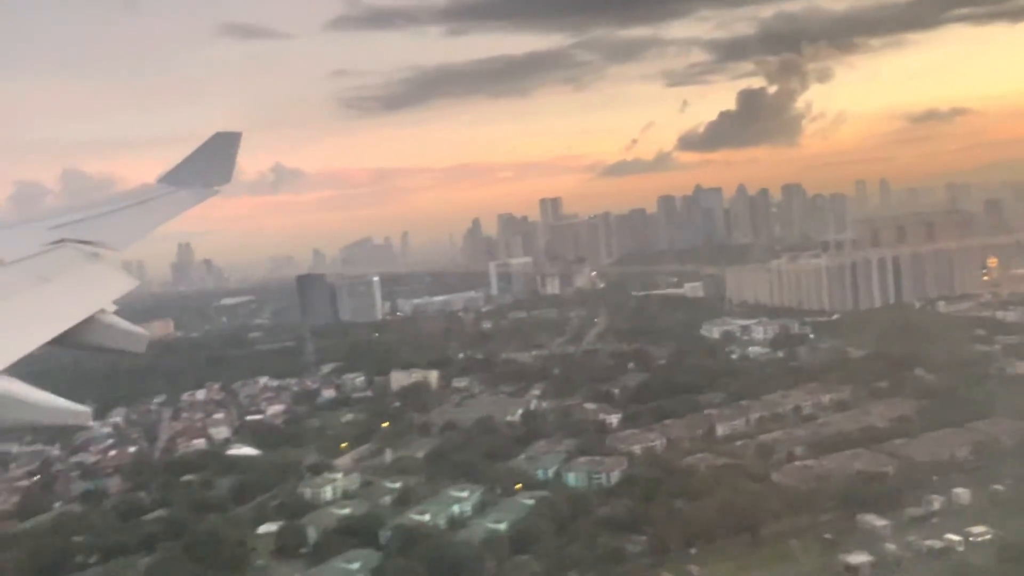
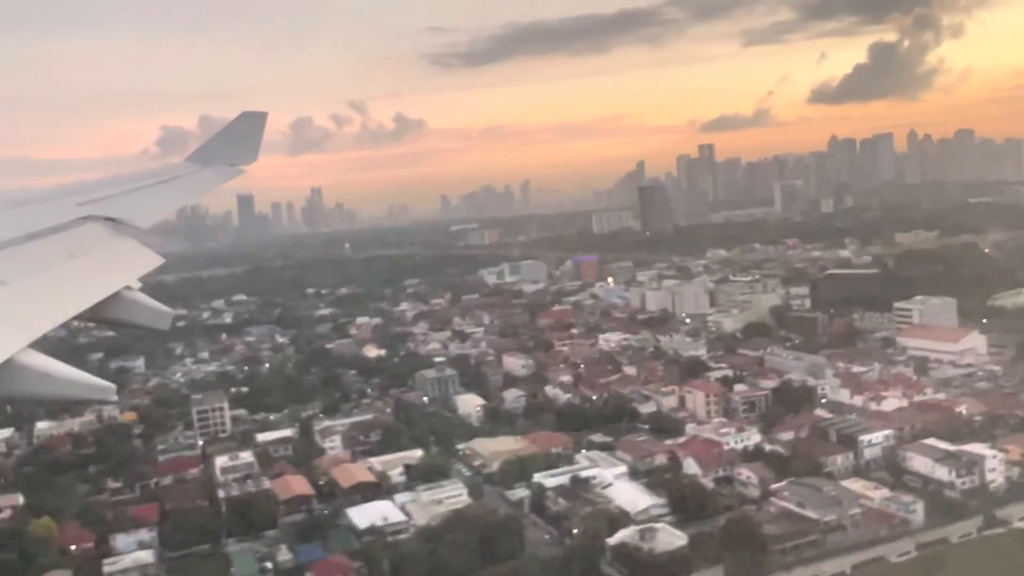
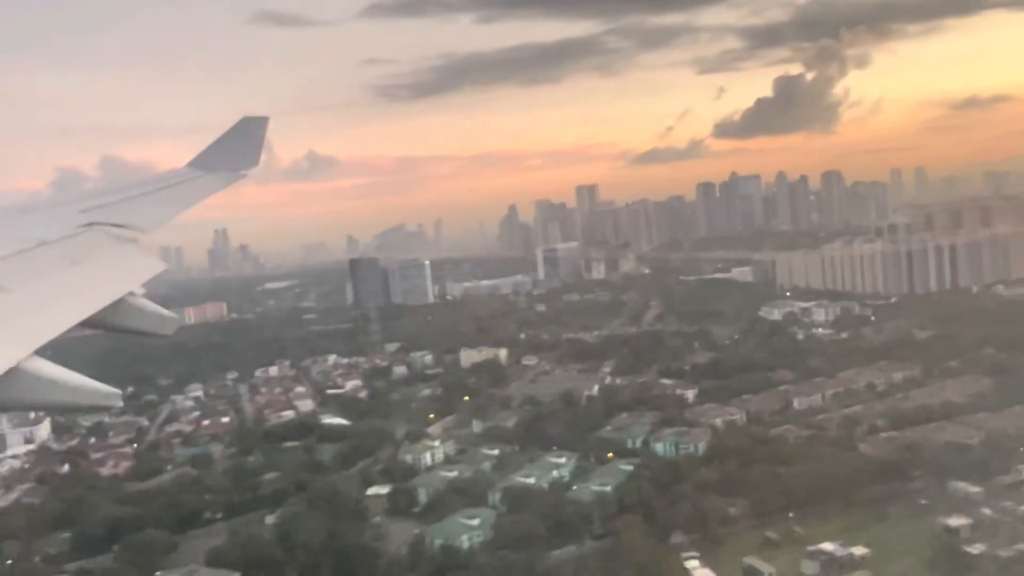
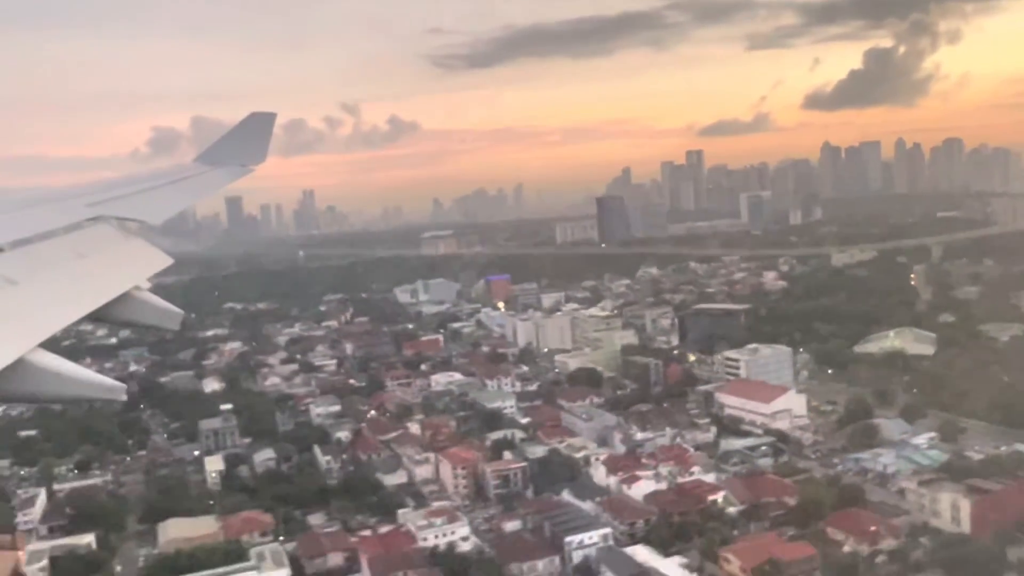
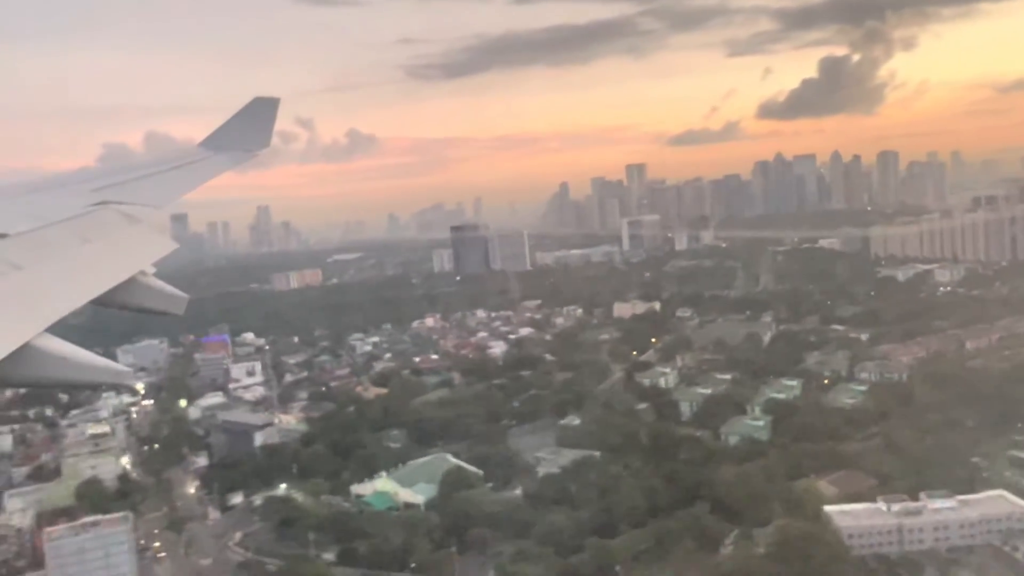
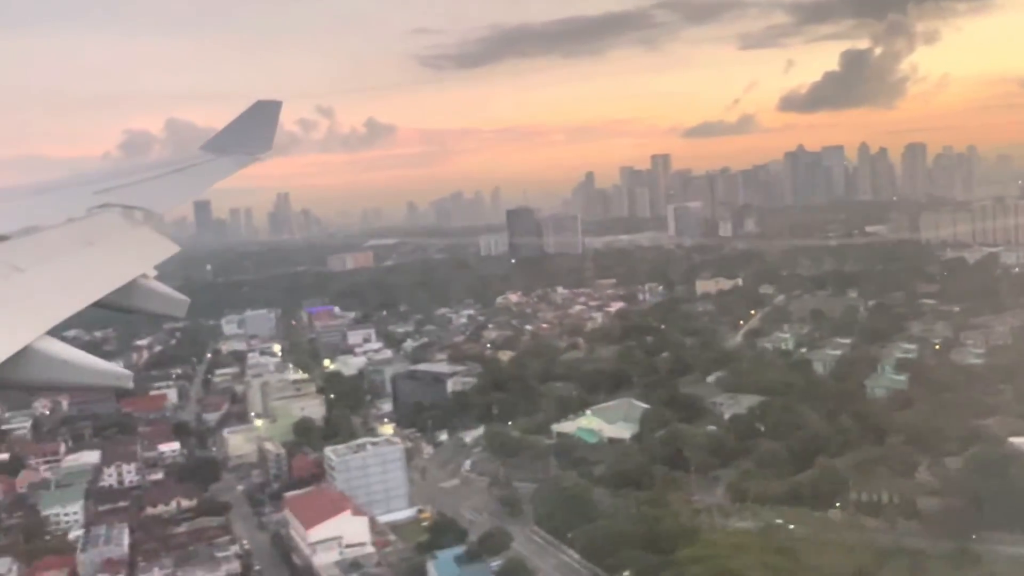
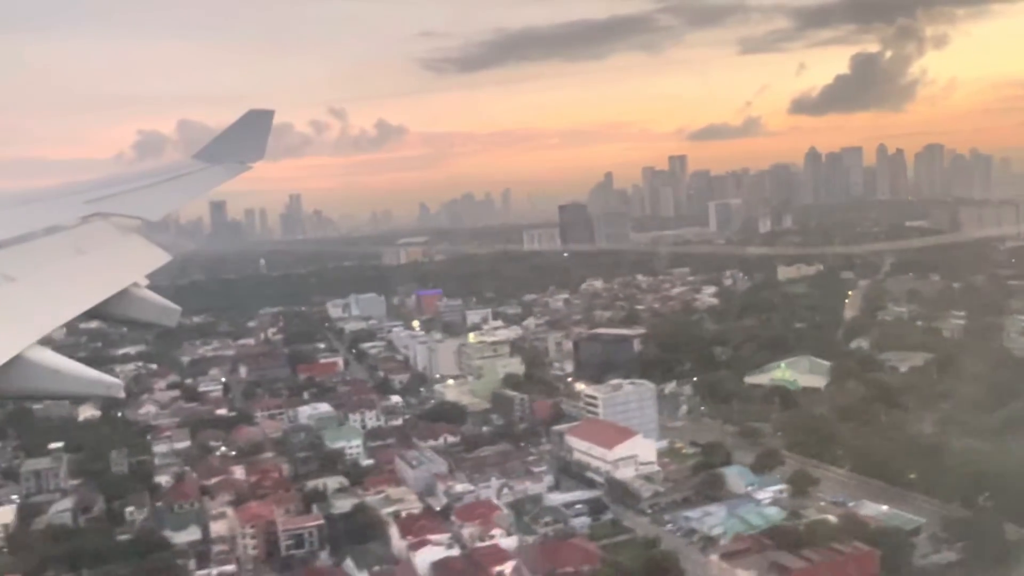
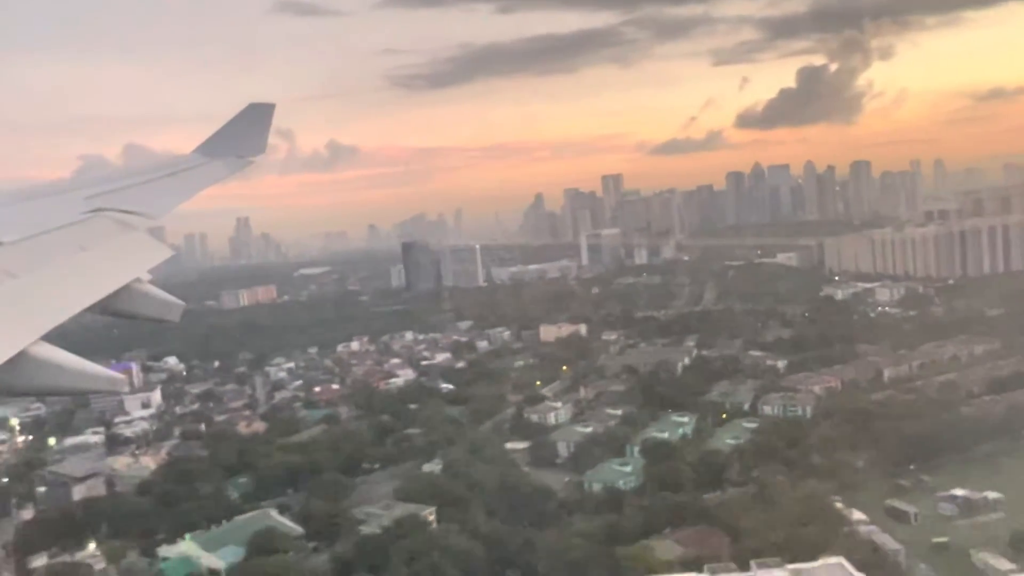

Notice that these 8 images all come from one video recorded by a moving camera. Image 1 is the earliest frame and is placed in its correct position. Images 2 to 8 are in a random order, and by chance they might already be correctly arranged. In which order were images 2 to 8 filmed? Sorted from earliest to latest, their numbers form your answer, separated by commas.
3, 8, 5, 6, 7, 4, 2
